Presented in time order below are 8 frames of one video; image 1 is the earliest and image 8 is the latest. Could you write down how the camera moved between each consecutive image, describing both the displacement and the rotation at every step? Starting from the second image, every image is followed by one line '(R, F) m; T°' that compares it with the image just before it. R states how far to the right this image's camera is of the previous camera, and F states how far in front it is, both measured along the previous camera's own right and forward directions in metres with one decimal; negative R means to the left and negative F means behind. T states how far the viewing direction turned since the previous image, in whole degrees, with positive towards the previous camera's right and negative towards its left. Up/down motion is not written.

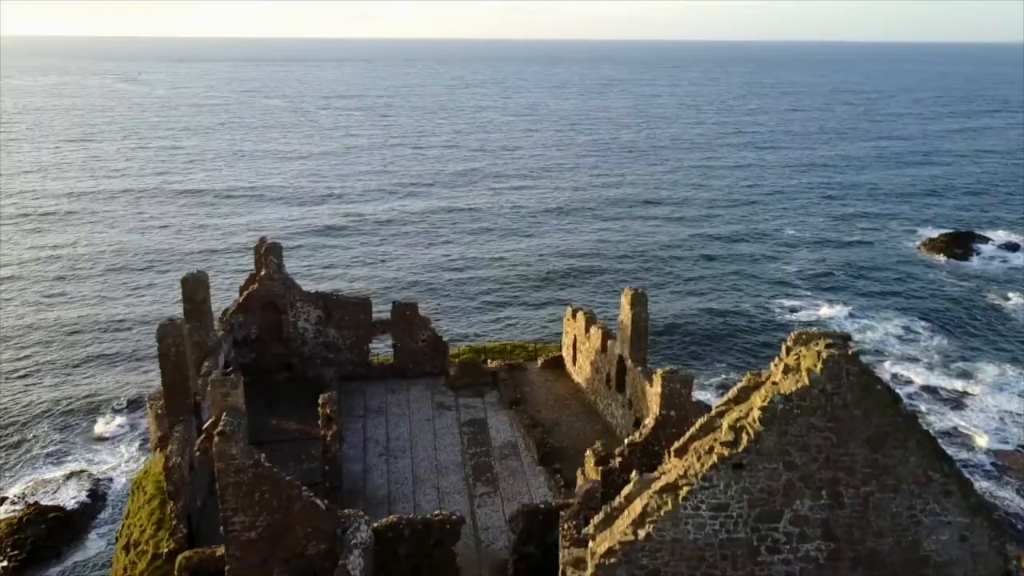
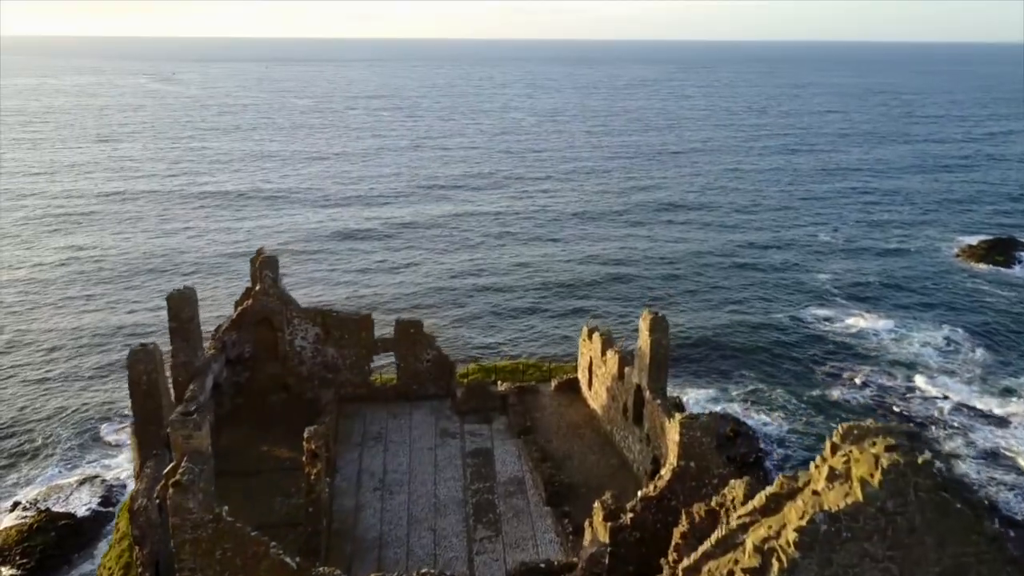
(+0.4, +1.5) m; -2°
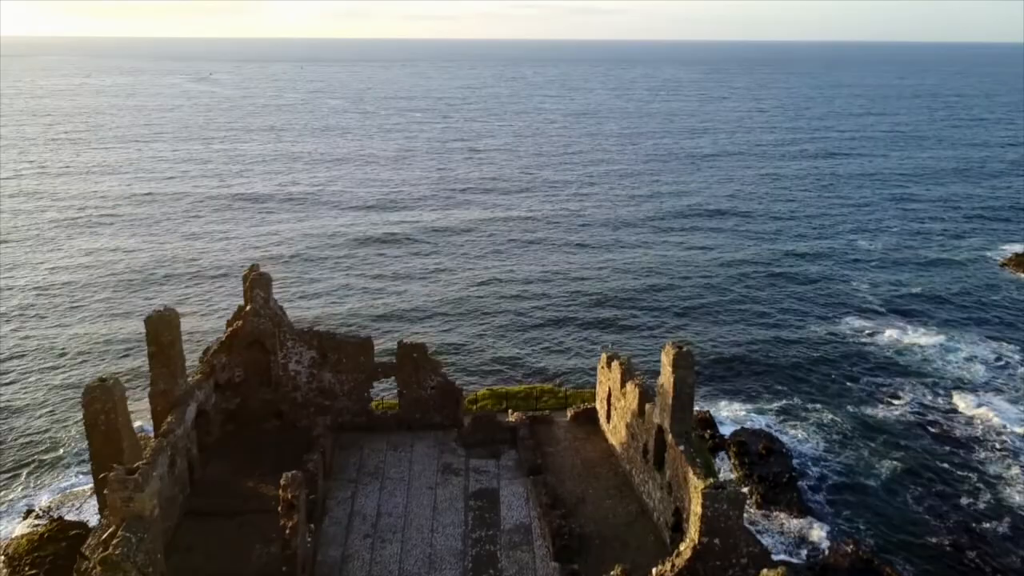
(+0.4, +1.7) m; -2°
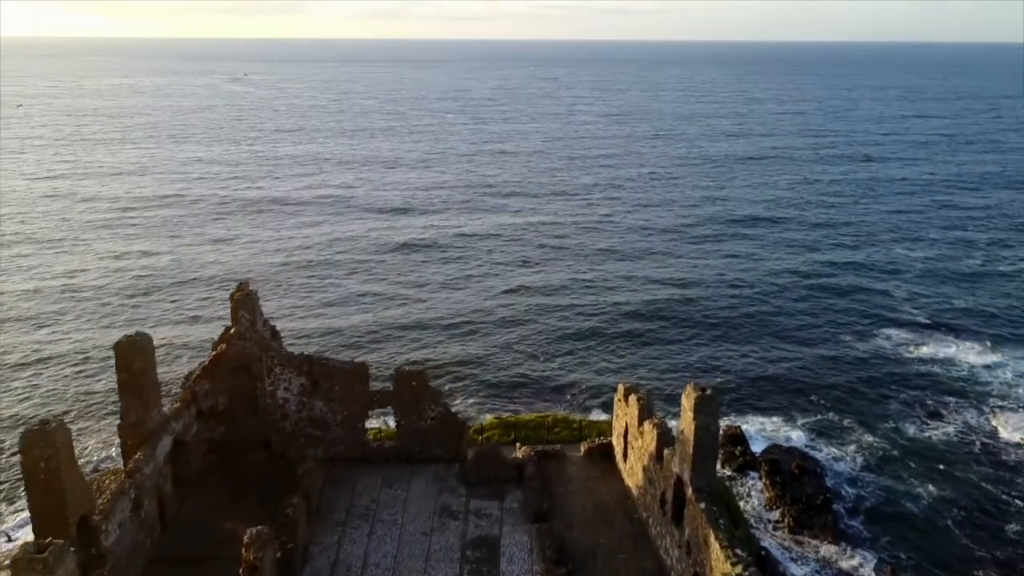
(+0.5, +1.6) m; -2°
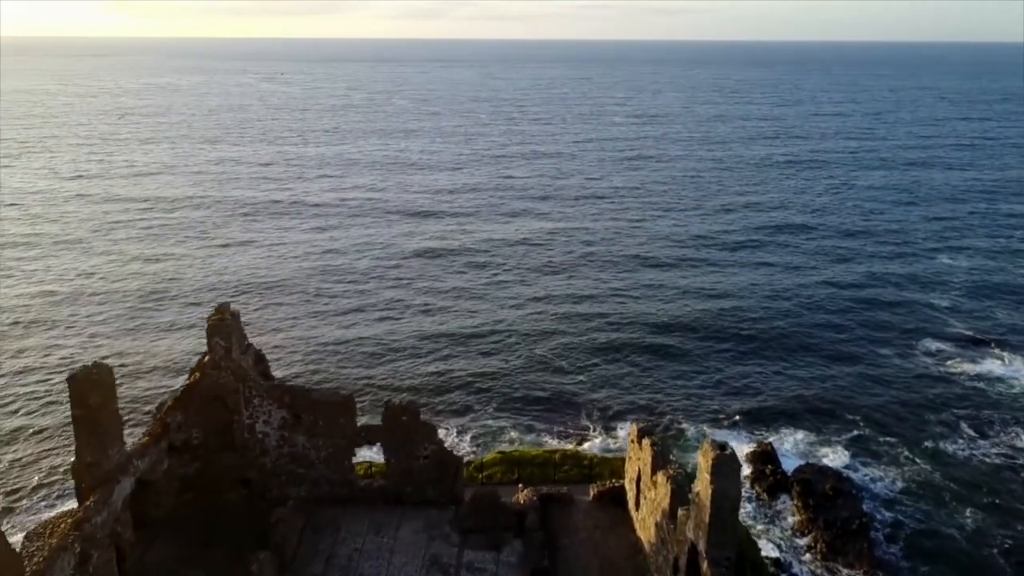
(+0.5, +1.6) m; -2°
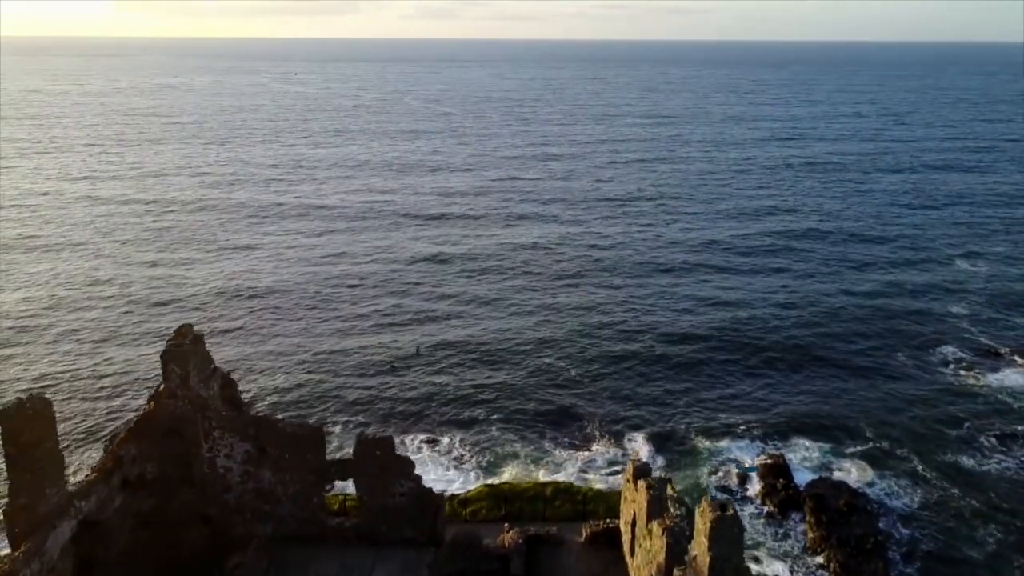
(+0.5, +1.3) m; -1°
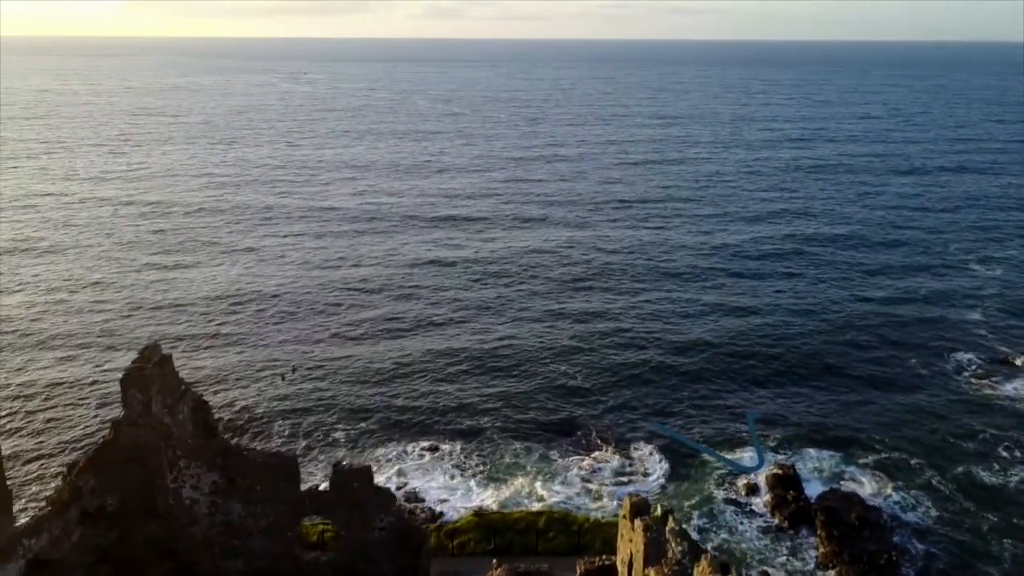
(+0.3, +1.0) m; -1°
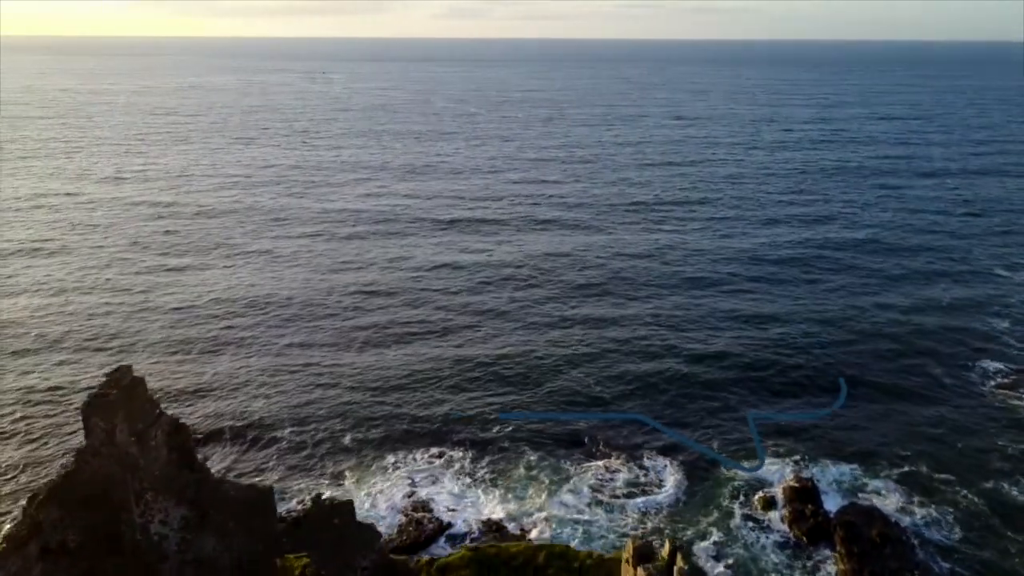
(+0.3, +1.1) m; -1°
